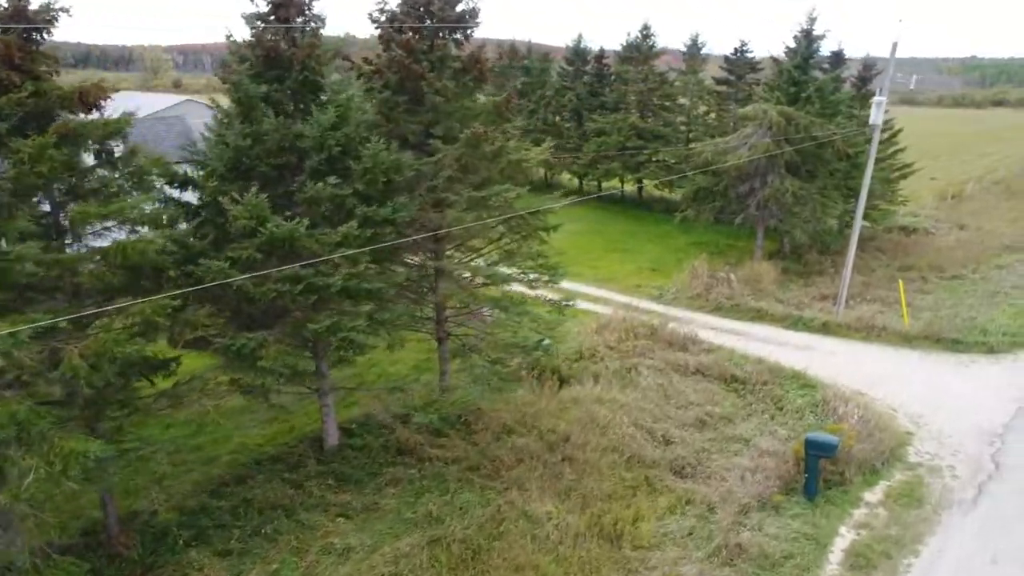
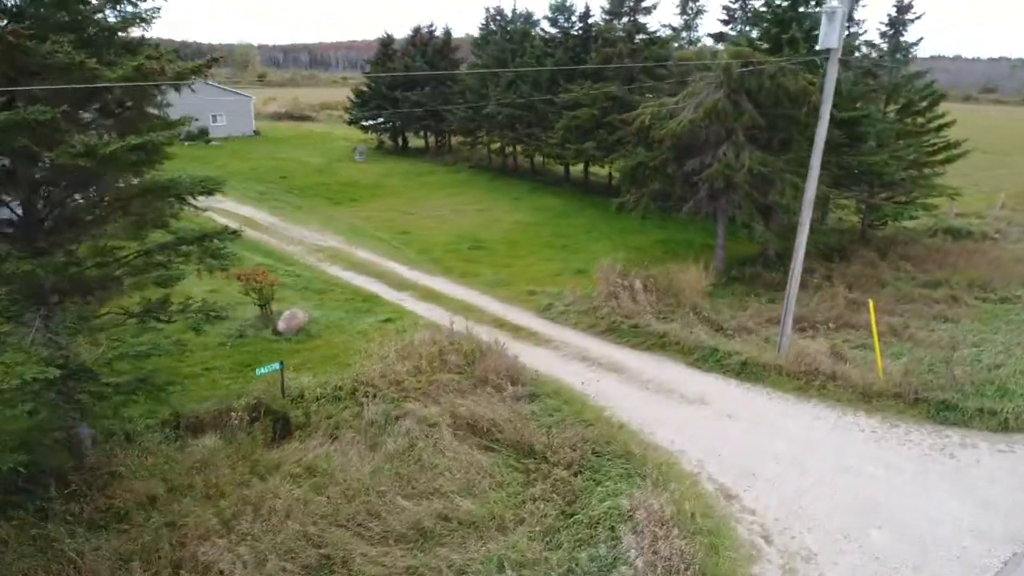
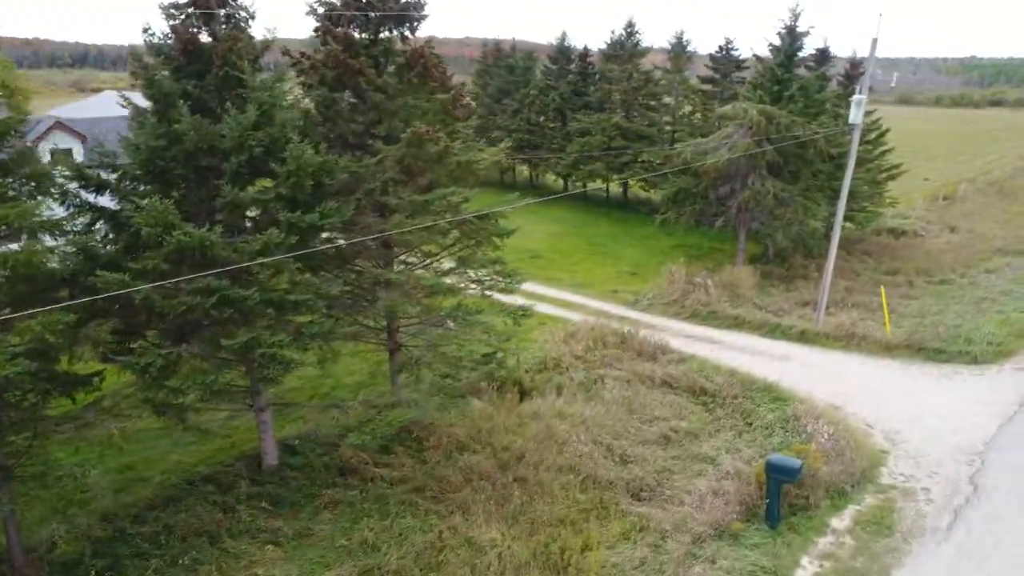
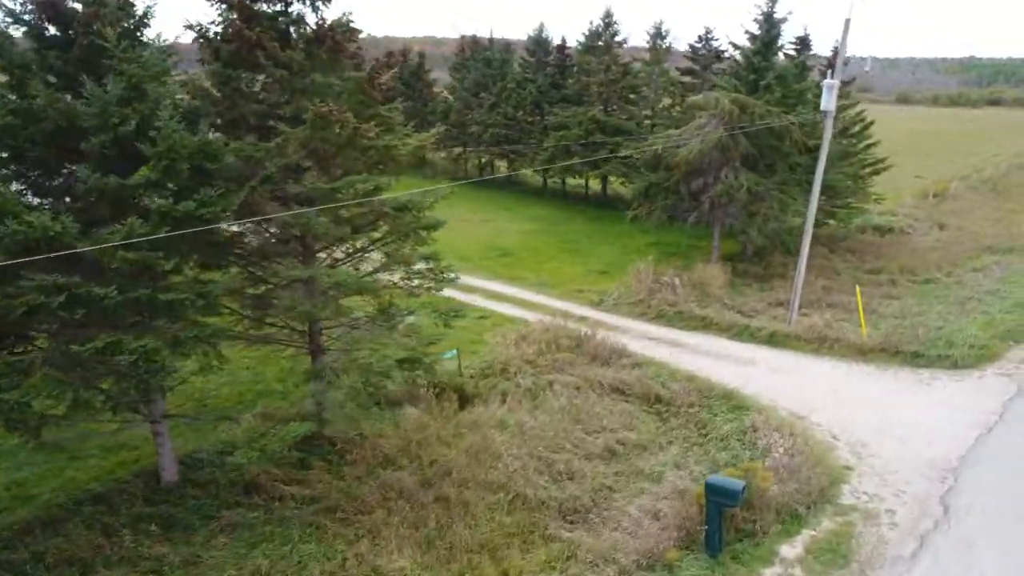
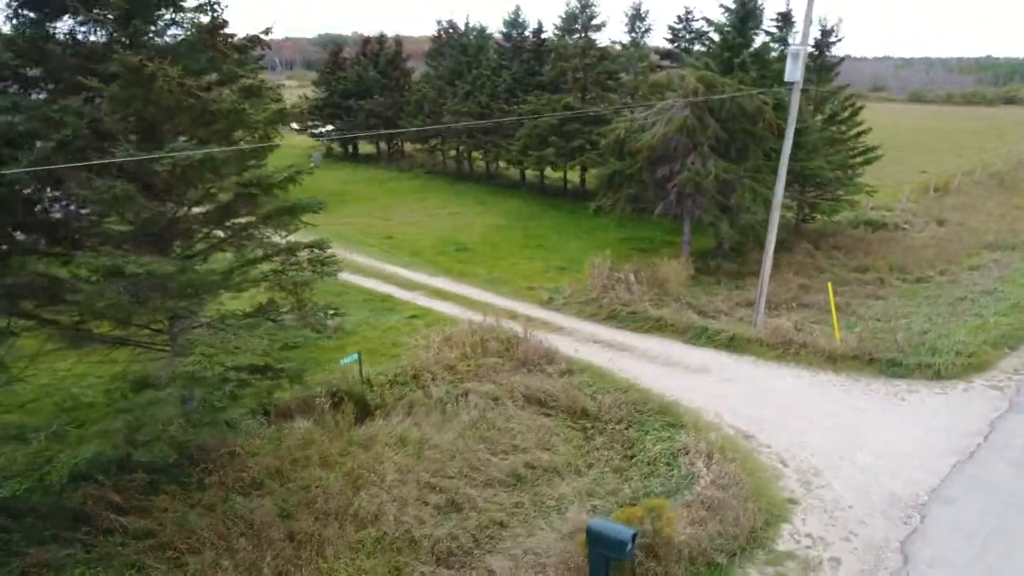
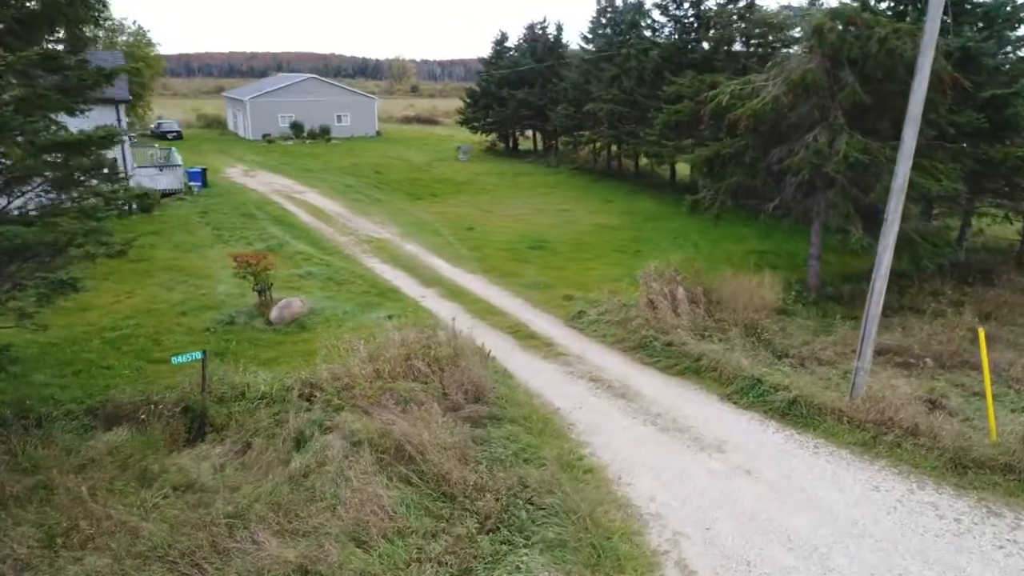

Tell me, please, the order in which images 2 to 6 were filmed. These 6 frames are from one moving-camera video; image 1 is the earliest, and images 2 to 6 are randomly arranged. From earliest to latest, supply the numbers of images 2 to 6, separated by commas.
3, 4, 5, 2, 6
